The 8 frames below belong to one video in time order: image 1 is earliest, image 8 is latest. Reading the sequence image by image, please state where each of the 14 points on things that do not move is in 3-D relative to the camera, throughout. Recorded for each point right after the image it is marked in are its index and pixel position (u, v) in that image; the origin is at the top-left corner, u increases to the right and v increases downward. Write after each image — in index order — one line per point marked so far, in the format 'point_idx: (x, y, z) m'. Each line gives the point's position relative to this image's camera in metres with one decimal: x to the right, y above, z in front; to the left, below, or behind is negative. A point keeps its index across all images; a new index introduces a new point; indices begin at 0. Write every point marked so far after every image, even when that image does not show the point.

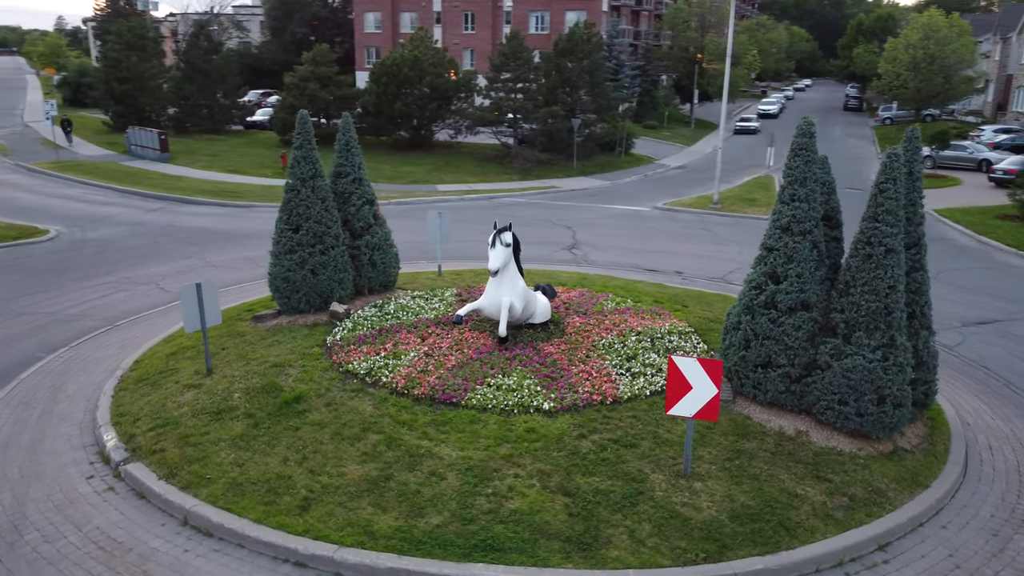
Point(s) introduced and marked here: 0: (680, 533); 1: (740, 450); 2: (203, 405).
0: (+1.5, -2.2, +7.1) m
1: (+2.4, -1.7, +8.5) m
2: (-3.6, -1.4, +9.5) m
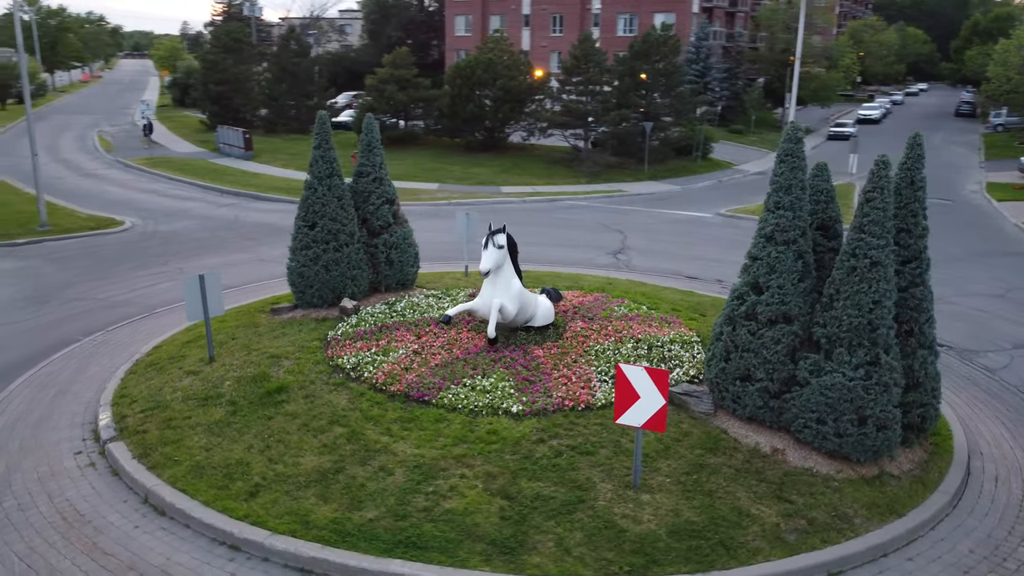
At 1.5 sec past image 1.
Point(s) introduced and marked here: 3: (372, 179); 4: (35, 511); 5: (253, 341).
0: (+0.8, -2.2, +7.0) m
1: (+1.9, -1.8, +8.3) m
2: (-3.9, -1.3, +9.9) m
3: (-2.3, +1.8, +13.4) m
4: (-4.6, -2.1, +7.7) m
5: (-3.7, -0.8, +11.4) m
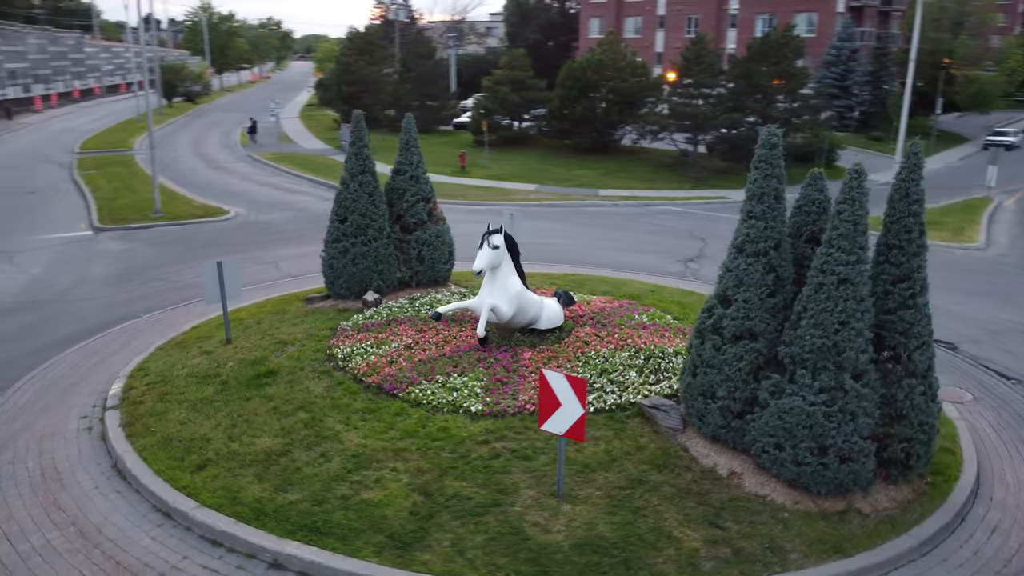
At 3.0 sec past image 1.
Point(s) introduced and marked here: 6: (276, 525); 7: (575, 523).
0: (-0.1, -2.2, +6.9) m
1: (+1.3, -1.9, +8.0) m
2: (-4.1, -1.1, +10.6) m
3: (-1.7, +1.9, +13.8) m
4: (-5.2, -1.9, +8.6) m
5: (-3.6, -0.6, +12.1) m
6: (-2.1, -2.1, +7.2) m
7: (+0.6, -2.1, +7.3) m
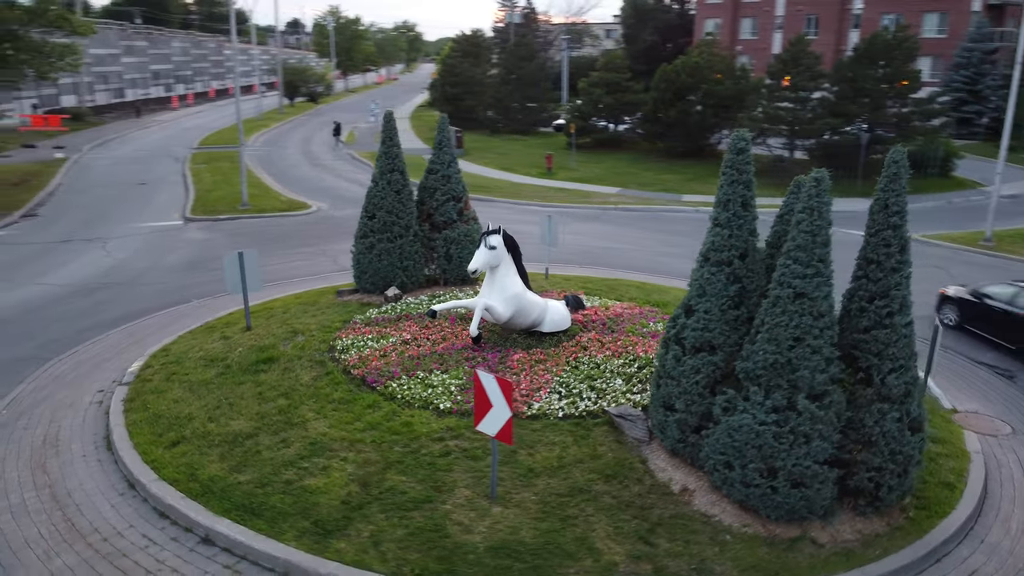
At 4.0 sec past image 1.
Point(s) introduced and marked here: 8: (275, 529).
0: (-0.8, -2.2, +6.9) m
1: (+0.7, -1.9, +7.8) m
2: (-4.2, -0.9, +11.3) m
3: (-1.2, +1.9, +14.0) m
4: (-5.6, -1.7, +9.4) m
5: (-3.4, -0.4, +12.6) m
6: (-2.7, -2.0, +7.6) m
7: (-0.1, -2.1, +7.2) m
8: (-2.1, -2.1, +7.2) m
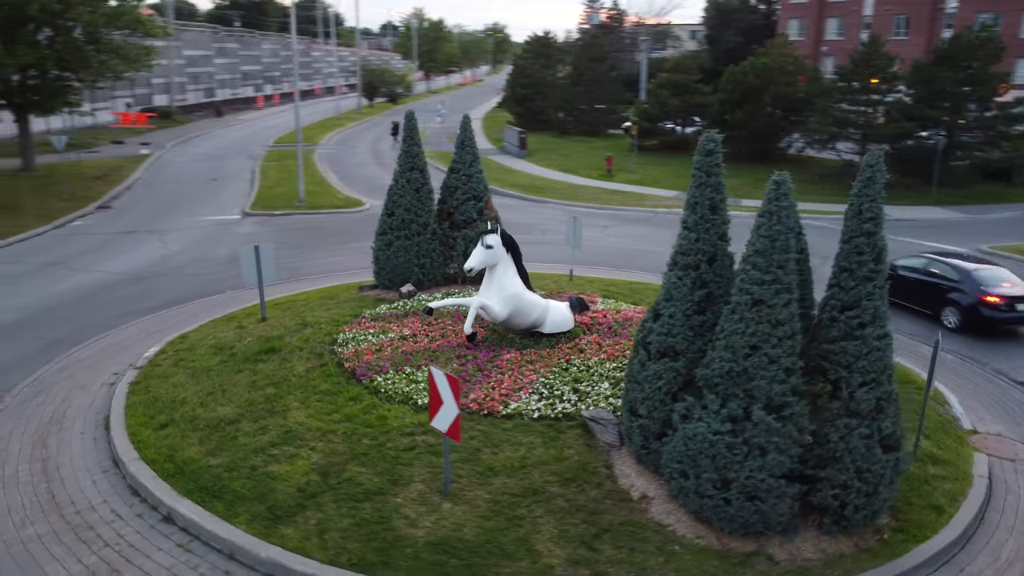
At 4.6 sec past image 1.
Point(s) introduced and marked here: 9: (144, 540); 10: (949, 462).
0: (-1.3, -2.2, +7.1) m
1: (+0.3, -1.9, +7.8) m
2: (-4.2, -0.8, +11.7) m
3: (-0.9, +2.0, +14.1) m
4: (-5.8, -1.5, +10.0) m
5: (-3.3, -0.3, +13.0) m
6: (-3.2, -1.9, +7.9) m
7: (-0.6, -2.1, +7.3) m
8: (-2.6, -2.0, +7.4) m
9: (-3.3, -2.3, +7.3) m
10: (+5.0, -2.0, +9.3) m
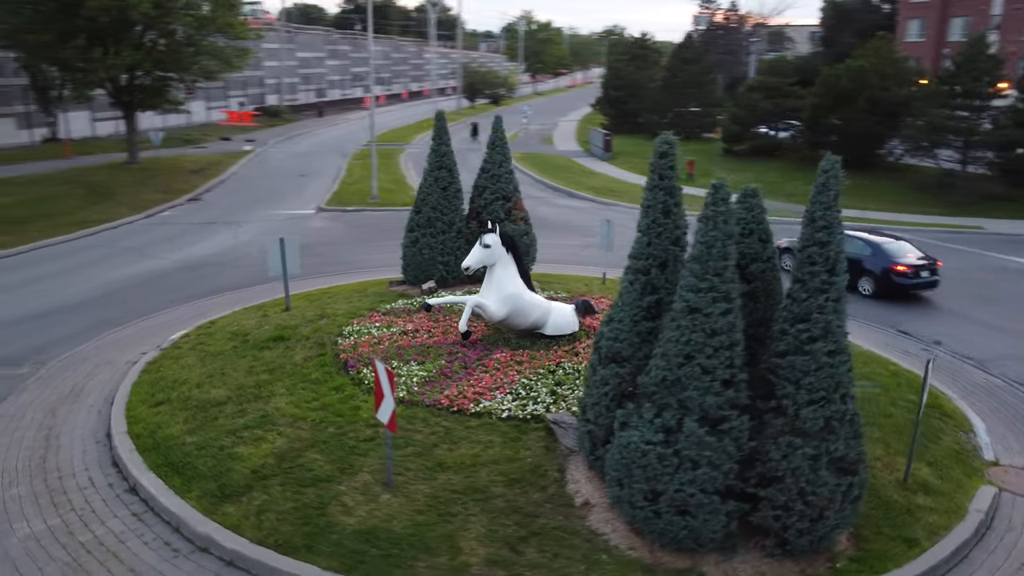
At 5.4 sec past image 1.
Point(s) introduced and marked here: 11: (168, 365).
0: (-2.0, -2.1, +7.3) m
1: (-0.3, -1.9, +7.8) m
2: (-4.1, -0.6, +12.3) m
3: (-0.4, +2.0, +14.2) m
4: (-6.0, -1.2, +10.9) m
5: (-3.0, -0.2, +13.5) m
6: (-3.7, -1.8, +8.4) m
7: (-1.2, -2.1, +7.4) m
8: (-3.2, -1.9, +7.8) m
9: (-3.9, -2.1, +7.8) m
10: (+4.6, -2.2, +8.6) m
11: (-4.6, -1.0, +10.9) m
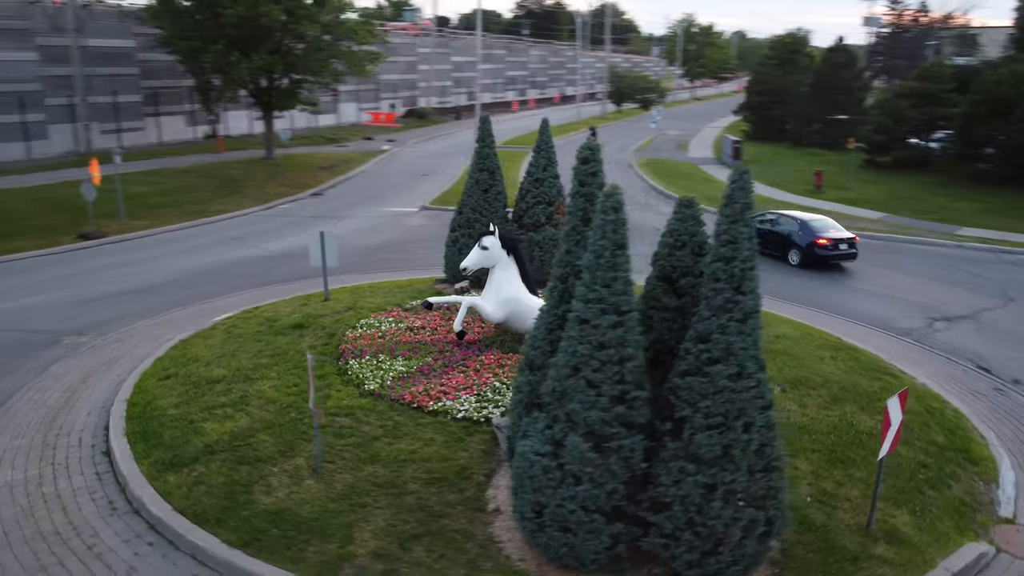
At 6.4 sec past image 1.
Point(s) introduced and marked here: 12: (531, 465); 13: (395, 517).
0: (-2.8, -2.0, +7.8) m
1: (-1.1, -1.9, +7.9) m
2: (-3.8, -0.4, +13.1) m
3: (+0.4, +1.9, +14.2) m
4: (-6.0, -0.9, +12.1) m
5: (-2.5, -0.1, +14.0) m
6: (-4.3, -1.6, +9.2) m
7: (-2.1, -2.0, +7.7) m
8: (-3.9, -1.7, +8.6) m
9: (-4.6, -1.9, +8.6) m
10: (+3.8, -2.4, +7.7) m
11: (-4.6, -0.8, +11.8) m
12: (+0.2, -1.5, +6.8) m
13: (-1.1, -2.1, +7.4) m
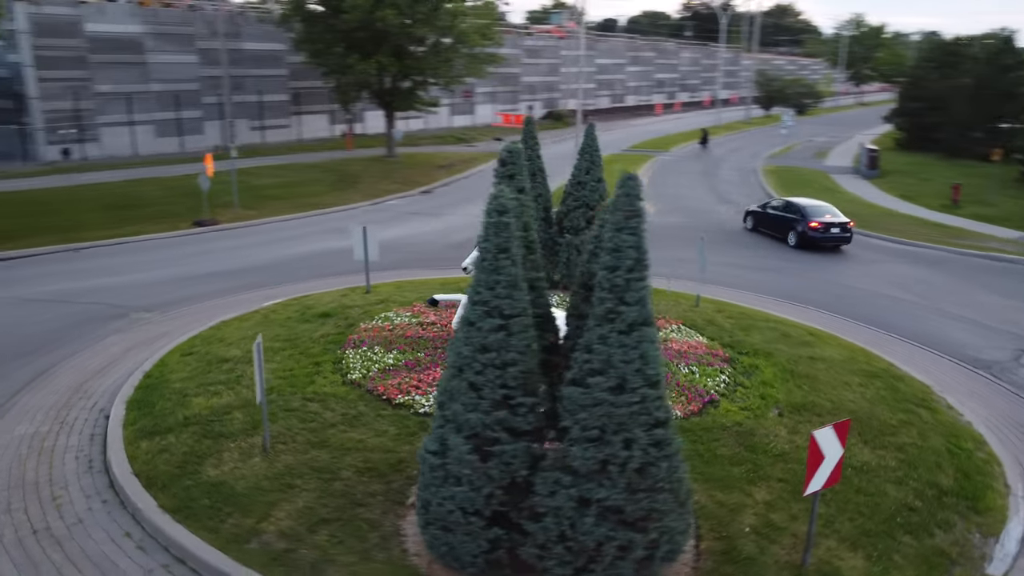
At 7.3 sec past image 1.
0: (-3.5, -1.8, +8.4) m
1: (-1.8, -1.8, +8.2) m
2: (-3.3, -0.3, +13.8) m
3: (+1.1, +1.8, +14.1) m
4: (-5.7, -0.6, +13.3) m
5: (-1.9, 0.0, +14.5) m
6: (-4.6, -1.3, +10.1) m
7: (-2.8, -1.9, +8.2) m
8: (-4.4, -1.5, +9.4) m
9: (-5.1, -1.6, +9.6) m
10: (+3.0, -2.6, +7.0) m
11: (-4.4, -0.6, +12.7) m
12: (-0.7, -1.5, +6.9) m
13: (-1.9, -2.0, +7.7) m
